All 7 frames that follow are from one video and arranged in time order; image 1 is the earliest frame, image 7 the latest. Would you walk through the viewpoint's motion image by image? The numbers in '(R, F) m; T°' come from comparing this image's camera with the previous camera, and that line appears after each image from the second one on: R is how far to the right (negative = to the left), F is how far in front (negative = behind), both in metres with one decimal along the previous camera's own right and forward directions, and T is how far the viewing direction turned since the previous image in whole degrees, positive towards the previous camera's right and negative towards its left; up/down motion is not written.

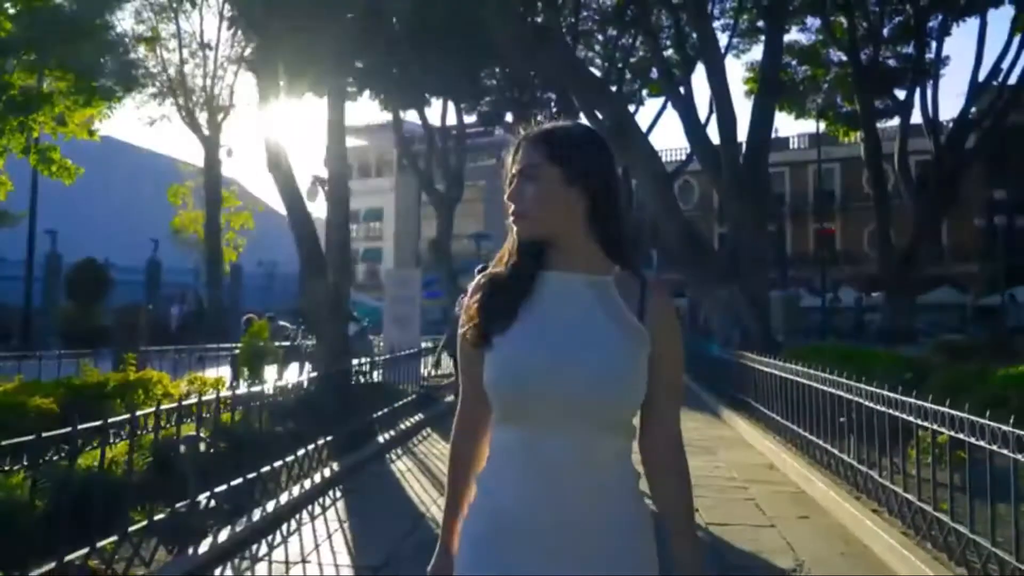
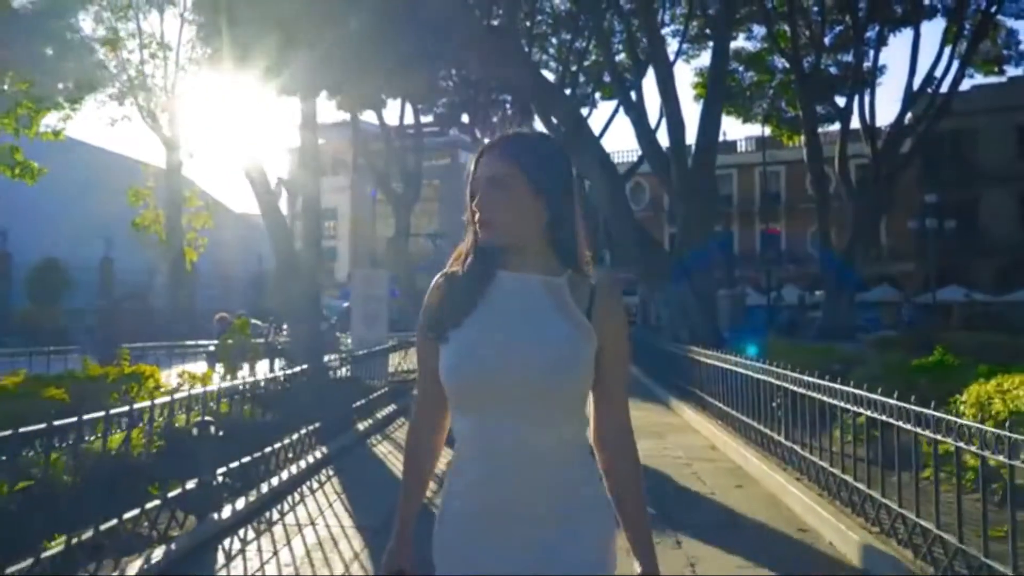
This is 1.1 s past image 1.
(-0.1, -0.7) m; +2°
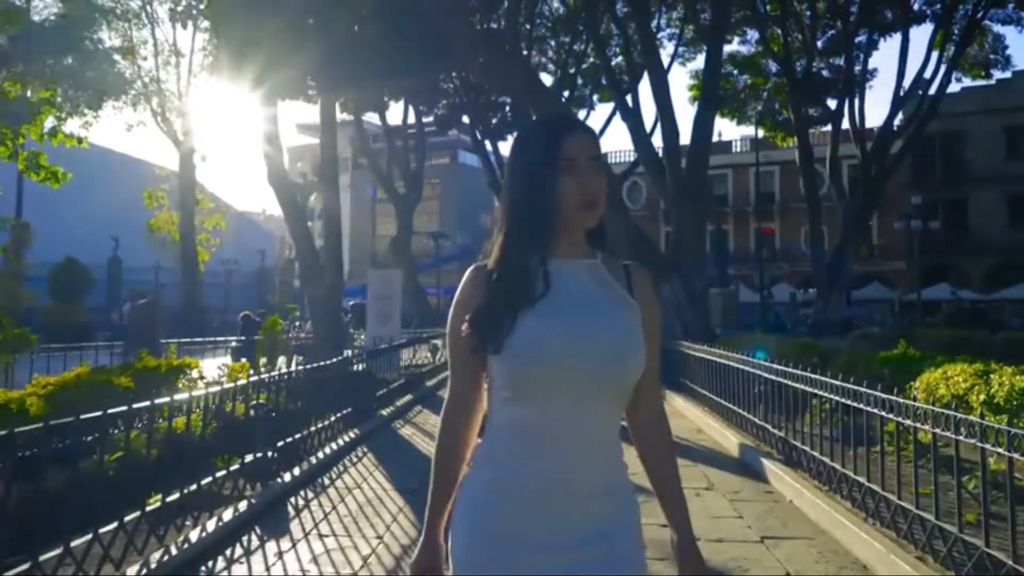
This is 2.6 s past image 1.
(-0.1, -1.0) m; 0°
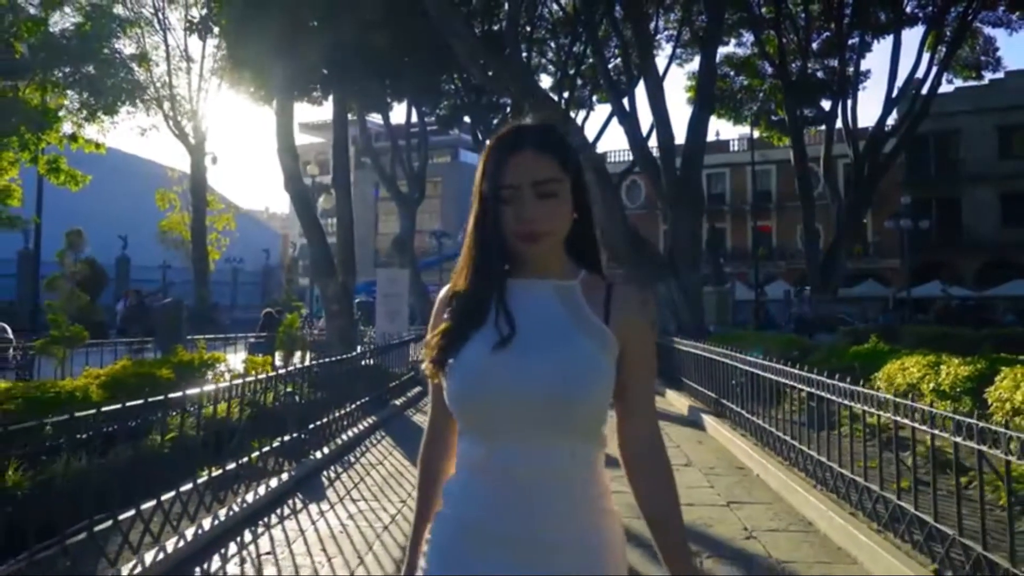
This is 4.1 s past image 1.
(0.0, -0.8) m; 0°
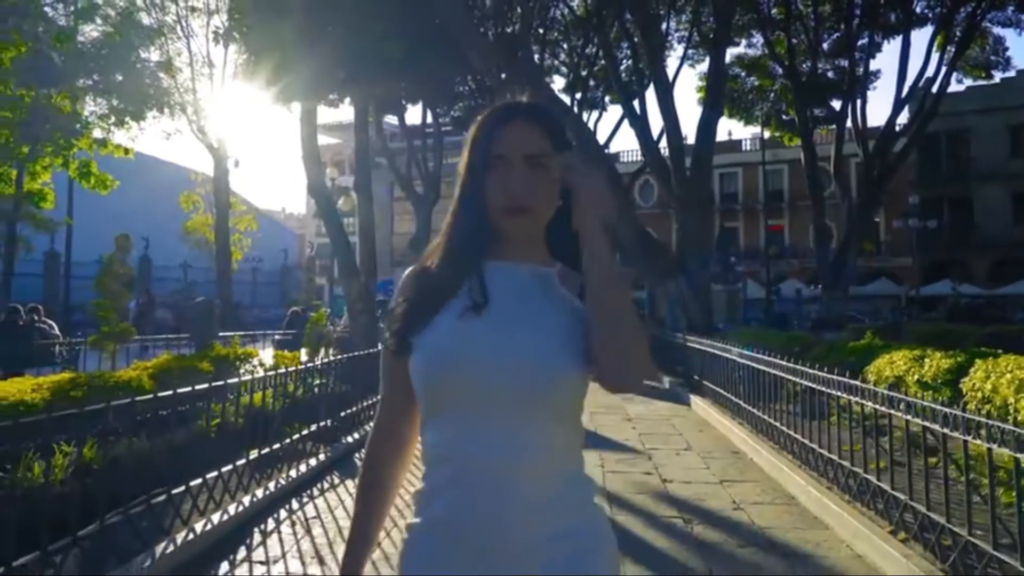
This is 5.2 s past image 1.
(0.0, -0.6) m; -1°
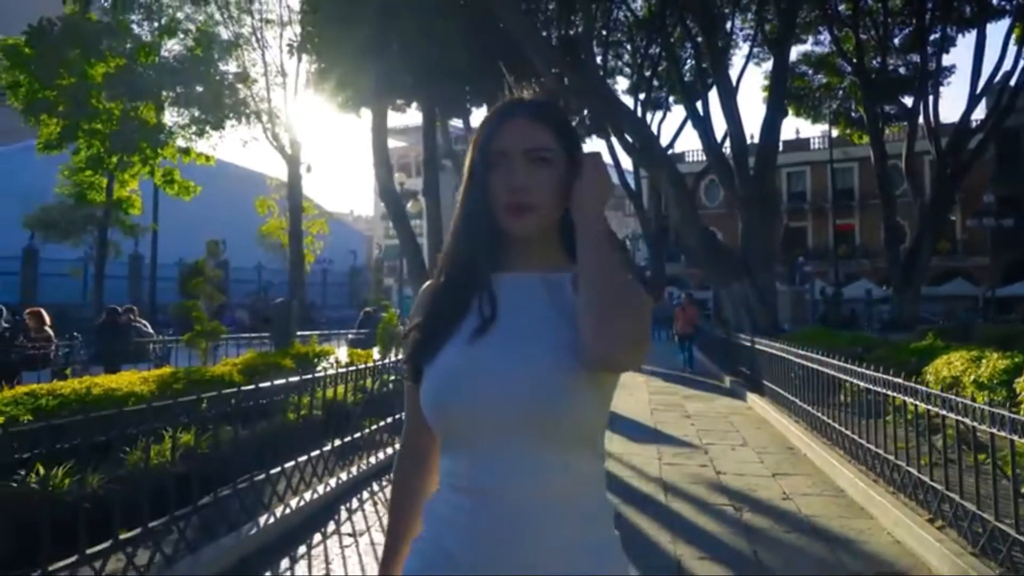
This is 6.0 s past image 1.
(0.0, -0.4) m; -3°
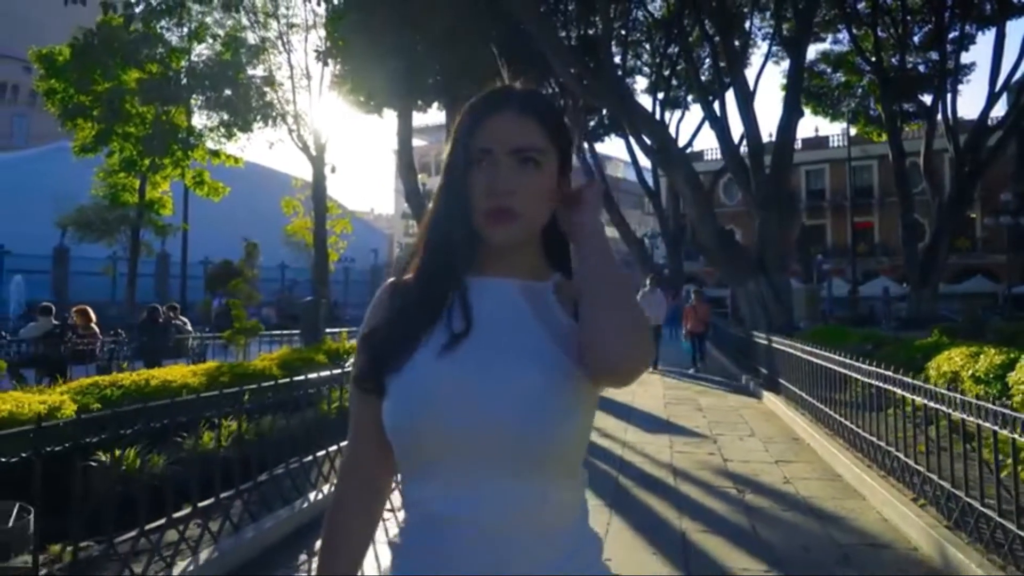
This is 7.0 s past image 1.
(0.0, -0.5) m; -1°
